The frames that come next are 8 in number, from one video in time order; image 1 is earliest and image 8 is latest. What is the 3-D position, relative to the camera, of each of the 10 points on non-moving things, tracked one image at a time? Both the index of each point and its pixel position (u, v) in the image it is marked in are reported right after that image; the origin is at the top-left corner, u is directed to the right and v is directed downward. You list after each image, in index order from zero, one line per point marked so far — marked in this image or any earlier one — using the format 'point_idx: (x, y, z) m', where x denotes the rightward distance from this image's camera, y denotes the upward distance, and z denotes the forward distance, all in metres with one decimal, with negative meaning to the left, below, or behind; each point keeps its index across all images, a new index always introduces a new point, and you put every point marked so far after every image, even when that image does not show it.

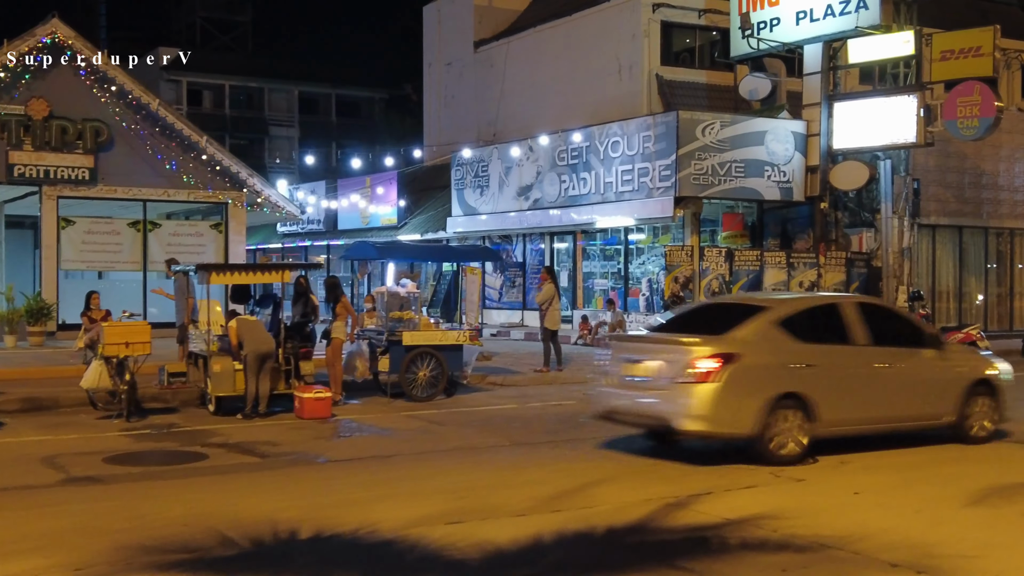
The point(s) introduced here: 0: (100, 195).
0: (-7.9, +1.8, +17.7) m
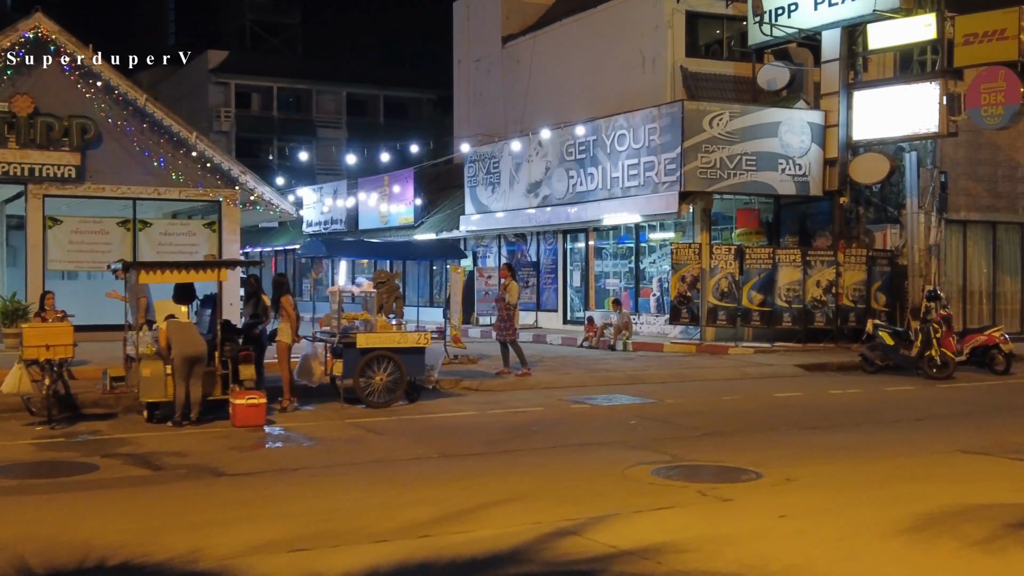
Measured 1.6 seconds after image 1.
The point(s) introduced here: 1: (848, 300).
0: (-8.0, +1.8, +17.5) m
1: (+6.7, -0.2, +18.3) m
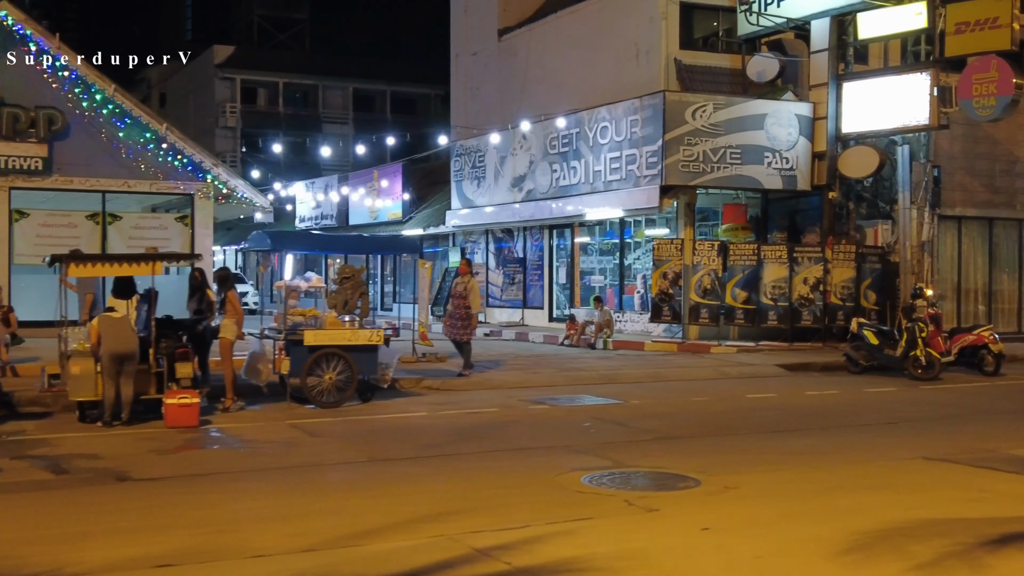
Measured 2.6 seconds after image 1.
0: (-8.4, +1.9, +17.2) m
1: (+6.3, -0.2, +17.8) m
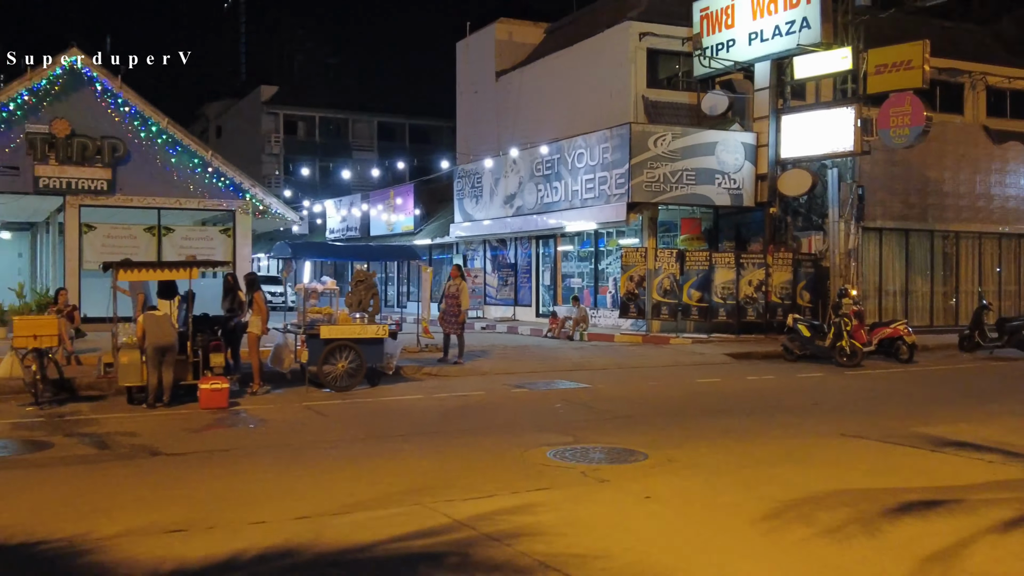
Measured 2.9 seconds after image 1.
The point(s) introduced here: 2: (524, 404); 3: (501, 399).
0: (-8.6, +1.9, +20.3) m
1: (+6.1, -0.2, +21.2) m
2: (+0.2, -1.7, +13.9) m
3: (-0.2, -1.6, +14.3) m
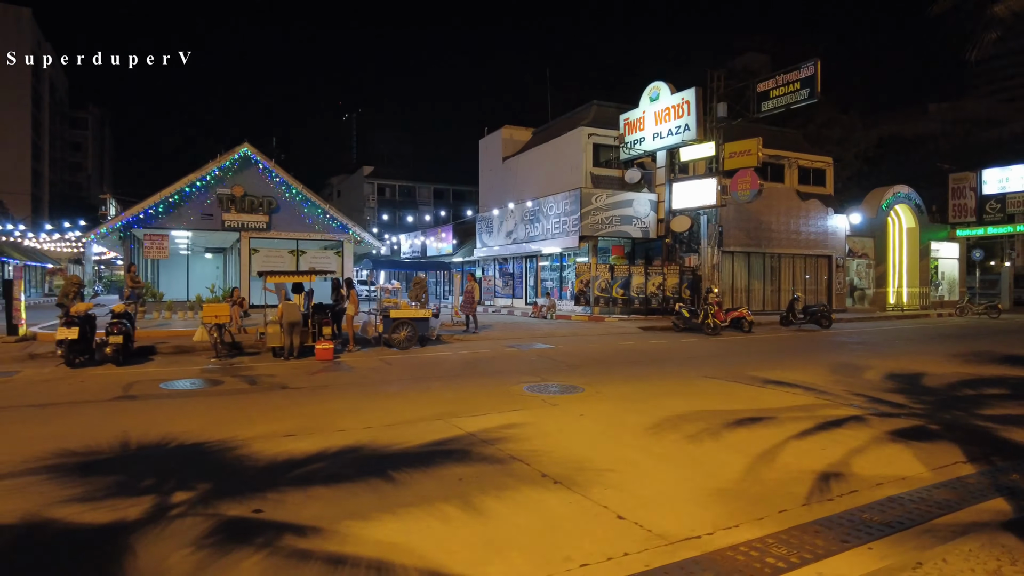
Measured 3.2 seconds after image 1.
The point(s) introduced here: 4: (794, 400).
0: (-8.9, +1.9, +33.8) m
1: (+5.8, -0.3, +33.2) m
2: (-0.8, -1.6, +26.5) m
3: (-1.1, -1.6, +26.9) m
4: (+4.2, -1.7, +13.5) m
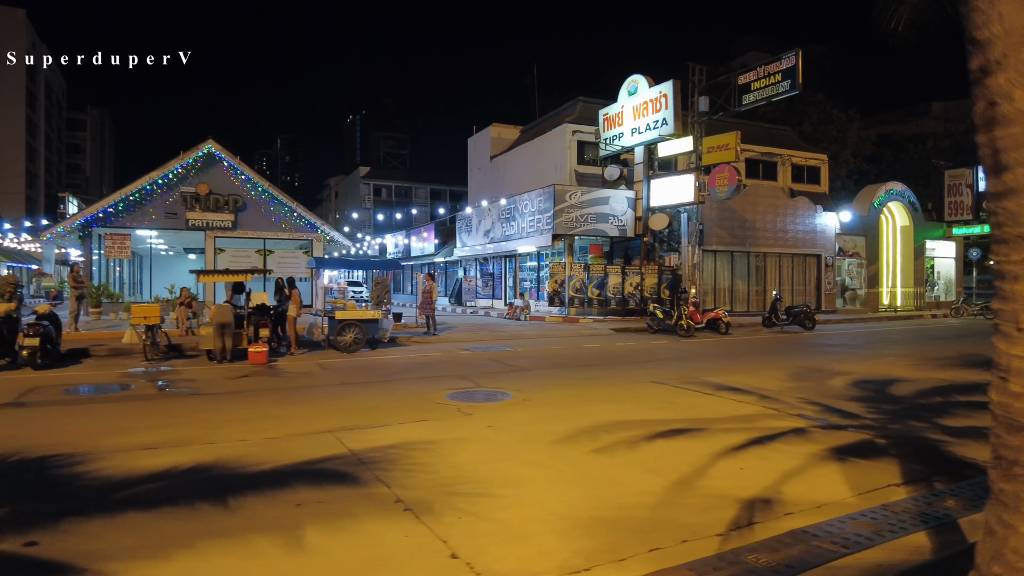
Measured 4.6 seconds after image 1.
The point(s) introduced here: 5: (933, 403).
0: (-9.8, +1.9, +32.7) m
1: (+4.9, -0.3, +32.0) m
2: (-1.8, -1.6, +25.4) m
3: (-2.1, -1.6, +25.8) m
4: (+3.0, -1.6, +12.3) m
5: (+6.0, -1.6, +13.2) m
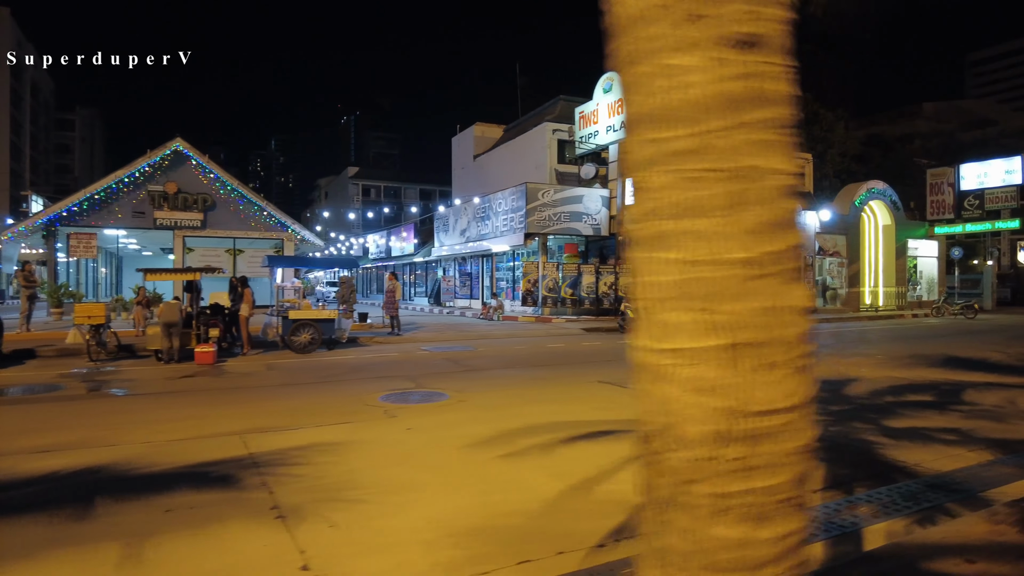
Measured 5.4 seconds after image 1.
0: (-10.8, +1.9, +32.2) m
1: (+3.9, -0.3, +31.5) m
2: (-2.7, -1.5, +24.9) m
3: (-3.0, -1.5, +25.3) m
4: (+2.1, -1.6, +11.9) m
5: (+5.2, -1.6, +12.8) m
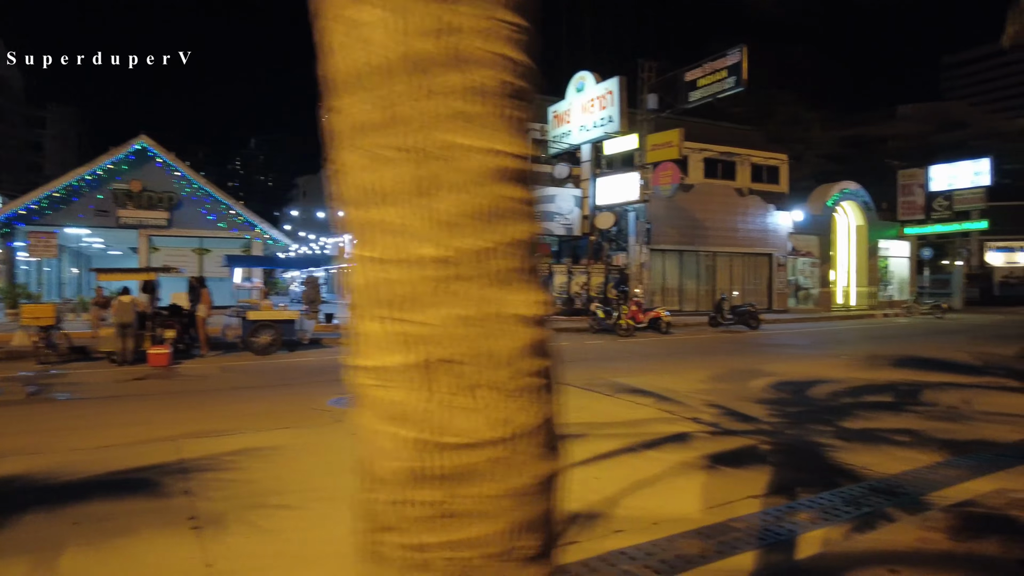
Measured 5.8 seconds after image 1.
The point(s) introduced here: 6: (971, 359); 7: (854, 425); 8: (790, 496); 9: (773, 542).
0: (-11.8, +1.9, +31.8) m
1: (+2.9, -0.3, +31.3) m
2: (-3.6, -1.6, +24.6) m
3: (-3.9, -1.5, +25.0) m
4: (+1.5, -1.6, +11.7) m
5: (+4.5, -1.6, +12.6) m
6: (+9.5, -1.5, +19.0) m
7: (+4.1, -1.6, +10.9) m
8: (+2.2, -1.7, +7.4) m
9: (+1.7, -1.7, +6.0) m
